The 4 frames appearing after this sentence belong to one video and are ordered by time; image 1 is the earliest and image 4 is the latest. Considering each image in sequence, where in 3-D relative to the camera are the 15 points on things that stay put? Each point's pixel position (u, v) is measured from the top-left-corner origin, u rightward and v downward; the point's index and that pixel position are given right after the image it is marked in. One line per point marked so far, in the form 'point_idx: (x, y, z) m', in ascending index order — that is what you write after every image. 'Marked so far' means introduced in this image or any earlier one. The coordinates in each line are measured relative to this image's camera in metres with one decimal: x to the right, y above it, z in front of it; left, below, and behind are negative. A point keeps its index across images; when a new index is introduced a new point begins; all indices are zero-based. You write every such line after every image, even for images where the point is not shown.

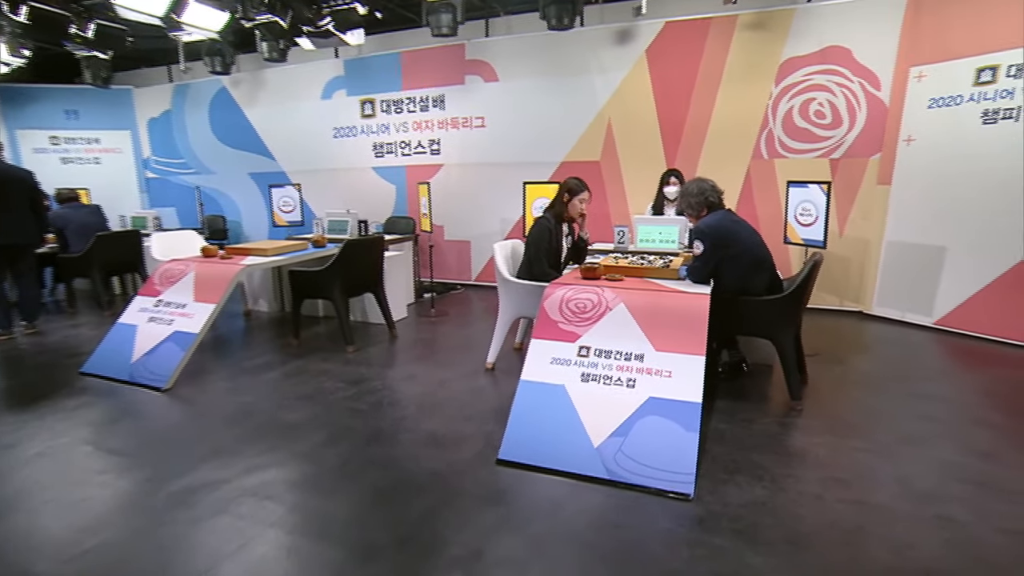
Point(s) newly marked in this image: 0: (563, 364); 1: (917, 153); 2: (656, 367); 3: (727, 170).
0: (+0.3, -0.4, +3.5) m
1: (+3.3, +1.1, +4.9) m
2: (+0.8, -0.4, +3.3) m
3: (+2.0, +1.1, +5.7) m
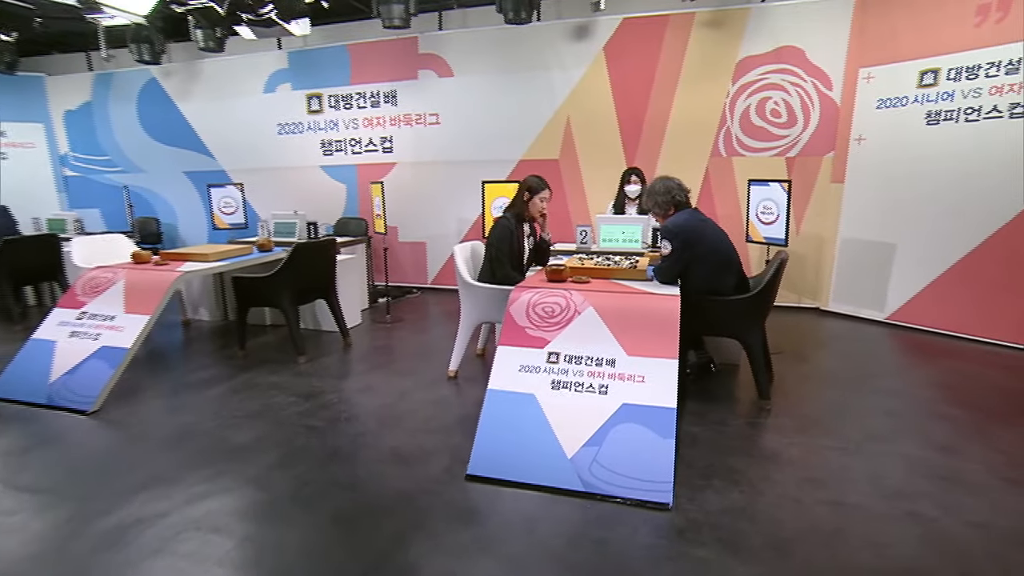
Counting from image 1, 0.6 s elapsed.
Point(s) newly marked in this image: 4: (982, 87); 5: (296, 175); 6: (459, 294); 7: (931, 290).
0: (+0.1, -0.5, +3.4) m
1: (+2.9, +1.1, +5.0) m
2: (+0.6, -0.4, +3.2) m
3: (+1.6, +1.1, +5.7) m
4: (+3.2, +1.4, +4.3) m
5: (-2.5, +1.3, +7.1) m
6: (-0.4, 0.0, +4.1) m
7: (+3.2, 0.0, +4.7) m
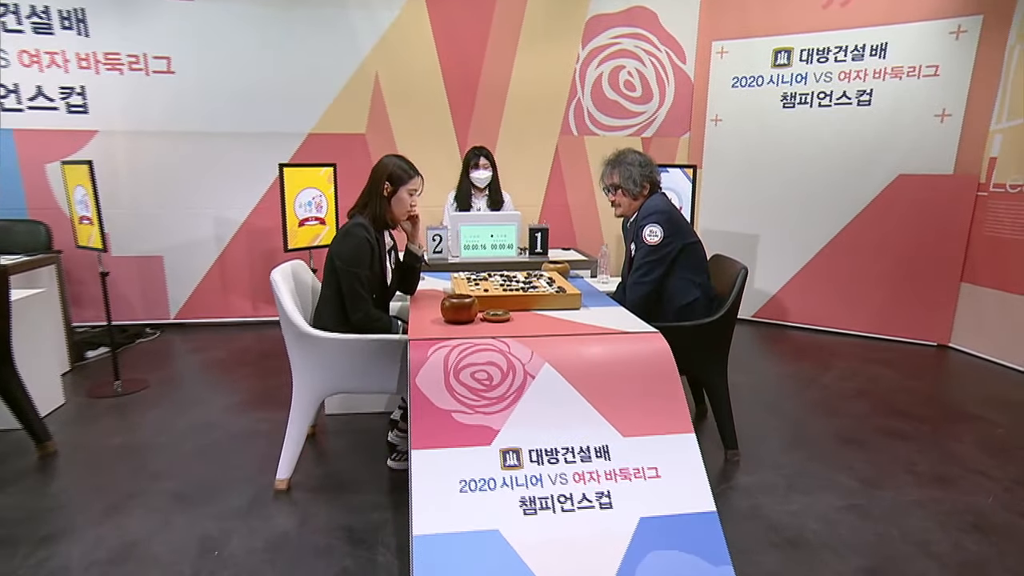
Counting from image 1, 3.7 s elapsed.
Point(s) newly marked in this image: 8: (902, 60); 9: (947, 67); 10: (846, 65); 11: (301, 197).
0: (-0.1, -0.7, +2.0) m
1: (+1.6, +1.2, +4.6) m
2: (+0.4, -0.6, +2.1) m
3: (+0.1, +1.1, +4.6) m
4: (+2.1, +1.5, +4.1) m
5: (-4.3, +0.9, +4.1) m
6: (-0.9, -0.3, +2.4) m
7: (+2.1, +0.1, +4.5) m
8: (+2.5, +1.4, +3.9) m
9: (+2.7, +1.4, +3.7) m
10: (+2.2, +1.5, +4.0) m
11: (-1.2, +0.5, +3.3) m
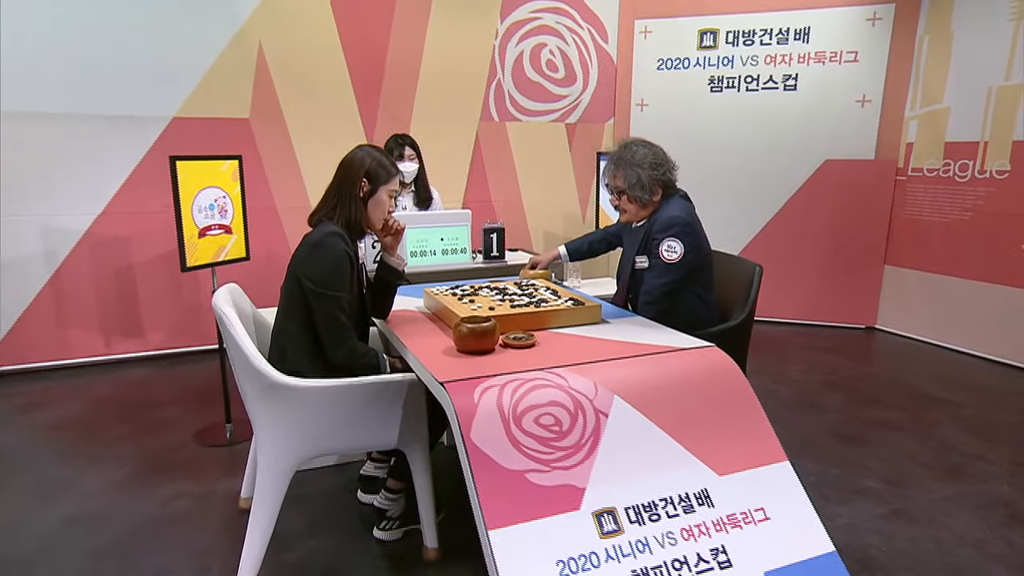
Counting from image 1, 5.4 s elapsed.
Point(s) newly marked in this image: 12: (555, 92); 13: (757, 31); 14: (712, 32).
0: (+0.2, -0.7, +1.5) m
1: (+1.0, +1.2, +4.5) m
2: (+0.6, -0.6, +1.7) m
3: (-0.4, +1.0, +4.1) m
4: (+1.6, +1.5, +4.1) m
5: (-4.5, +0.6, +2.4) m
6: (-0.7, -0.4, +1.7) m
7: (+1.5, +0.1, +4.5) m
8: (+2.0, +1.6, +4.0) m
9: (+2.2, +1.5, +3.9) m
10: (+1.7, +1.6, +4.0) m
11: (-1.3, +0.4, +2.5) m
12: (+0.3, +1.4, +4.3) m
13: (+1.6, +1.7, +4.1) m
14: (+1.4, +1.7, +4.2) m
